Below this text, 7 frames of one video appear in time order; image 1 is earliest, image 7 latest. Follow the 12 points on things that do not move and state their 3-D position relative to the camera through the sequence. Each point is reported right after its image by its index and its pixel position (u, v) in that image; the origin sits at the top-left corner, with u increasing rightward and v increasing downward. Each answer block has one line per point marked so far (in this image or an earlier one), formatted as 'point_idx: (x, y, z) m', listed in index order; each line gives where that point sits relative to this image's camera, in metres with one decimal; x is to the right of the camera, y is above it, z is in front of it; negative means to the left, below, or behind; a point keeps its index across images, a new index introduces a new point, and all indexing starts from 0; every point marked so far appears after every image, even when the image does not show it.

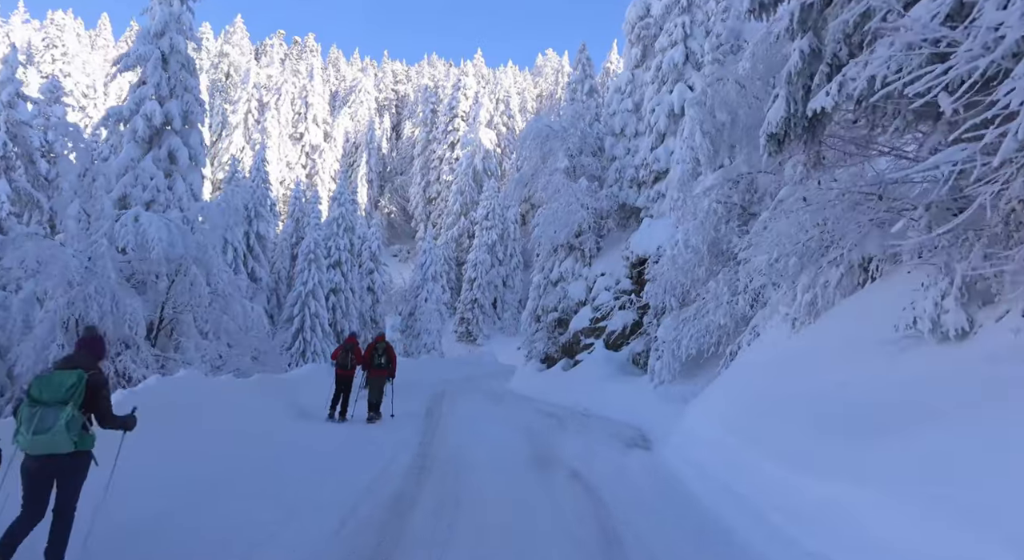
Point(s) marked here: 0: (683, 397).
0: (+4.0, -2.8, +17.3) m
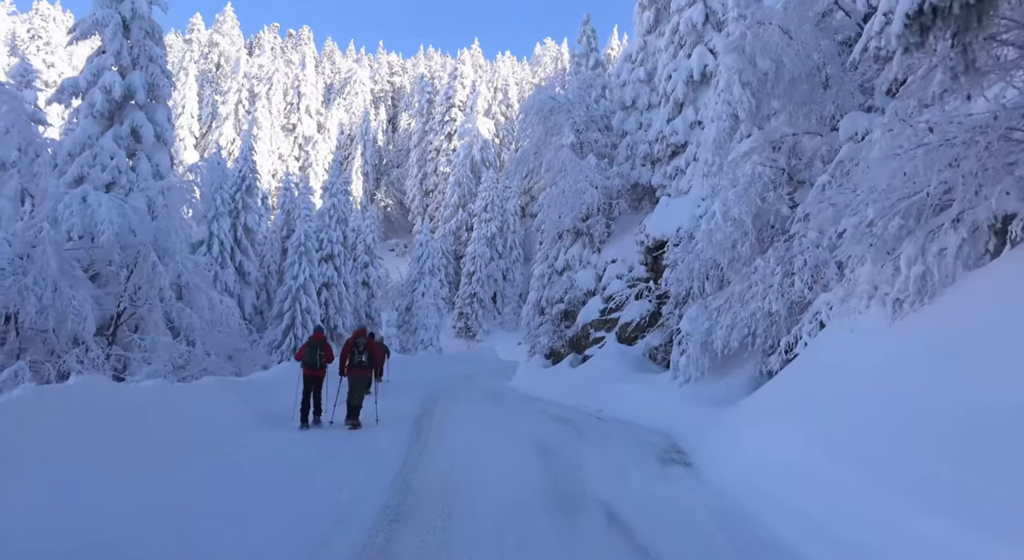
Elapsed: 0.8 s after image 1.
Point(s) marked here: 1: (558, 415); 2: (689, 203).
0: (+4.1, -2.4, +14.9) m
1: (+1.1, -3.4, +18.4) m
2: (+4.8, +2.1, +19.8) m
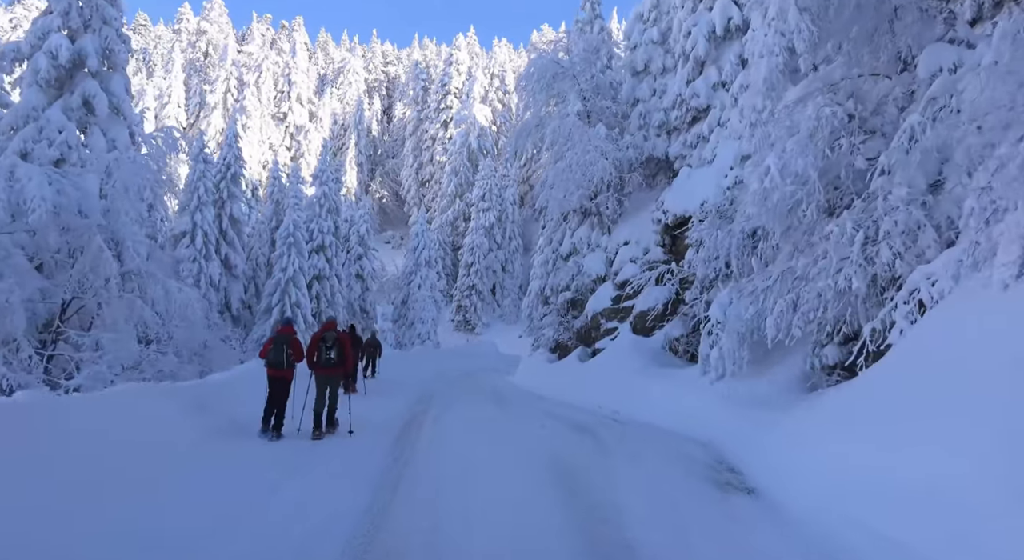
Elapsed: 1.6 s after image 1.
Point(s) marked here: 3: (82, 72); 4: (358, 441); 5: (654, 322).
0: (+4.2, -2.0, +12.5) m
1: (+1.2, -3.0, +16.1) m
2: (+4.8, +2.5, +17.4) m
3: (-11.6, +5.6, +19.8) m
4: (-2.7, -2.9, +13.1) m
5: (+3.8, -1.1, +19.4) m
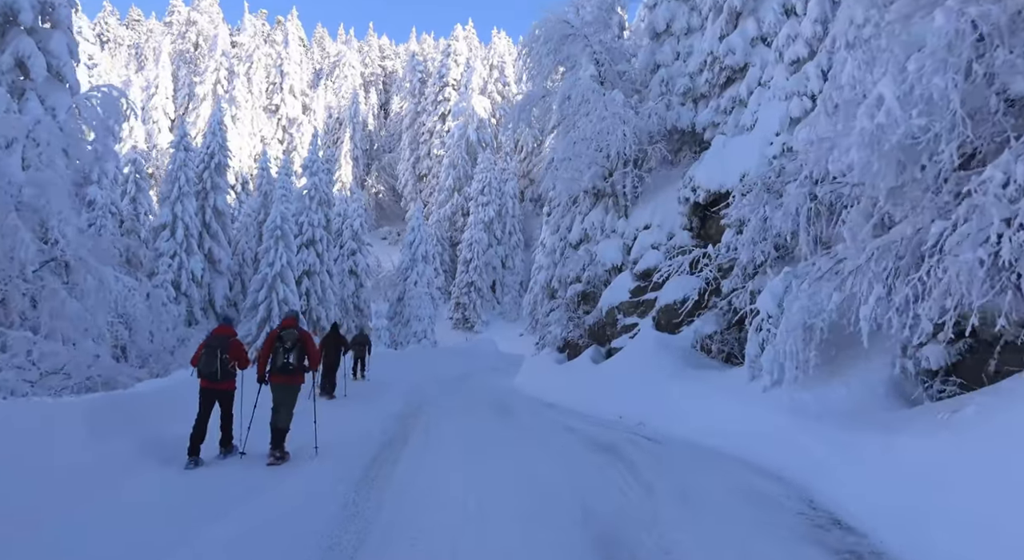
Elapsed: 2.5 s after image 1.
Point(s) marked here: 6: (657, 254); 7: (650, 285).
0: (+4.3, -1.8, +9.8) m
1: (+1.3, -2.8, +13.4) m
2: (+4.9, +2.8, +14.7) m
3: (-11.5, +5.8, +17.0) m
4: (-2.6, -2.6, +10.4) m
5: (+3.9, -0.9, +16.7) m
6: (+3.5, +0.6, +17.8) m
7: (+3.4, -0.1, +18.1) m
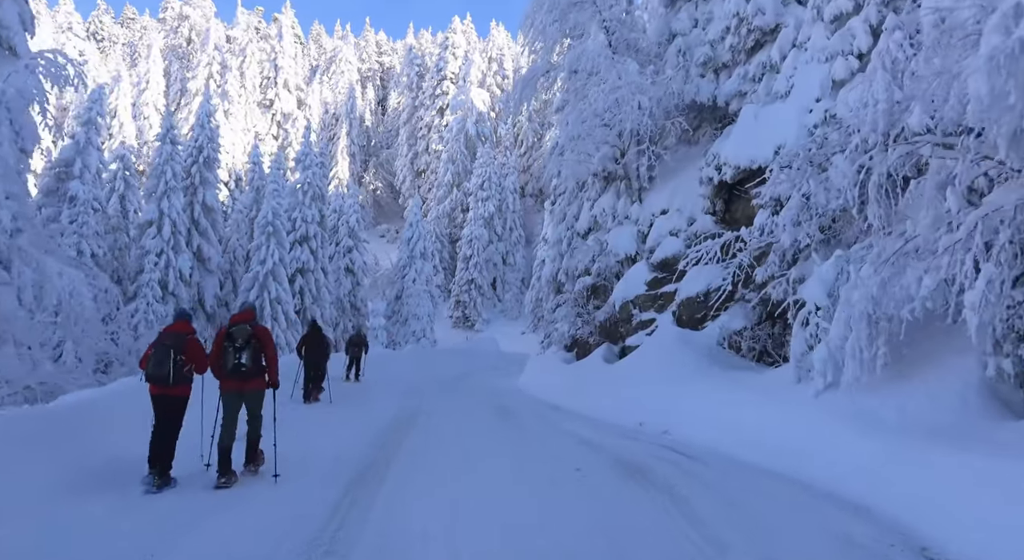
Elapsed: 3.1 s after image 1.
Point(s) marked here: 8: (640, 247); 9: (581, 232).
0: (+4.4, -1.6, +8.0) m
1: (+1.4, -2.6, +11.6) m
2: (+4.9, +3.0, +12.9) m
3: (-11.5, +5.9, +15.2) m
4: (-2.5, -2.5, +8.6) m
5: (+4.0, -0.7, +14.9) m
6: (+3.6, +0.9, +16.0) m
7: (+3.5, +0.1, +16.3) m
8: (+3.1, +0.8, +17.5) m
9: (+1.9, +1.3, +19.9) m
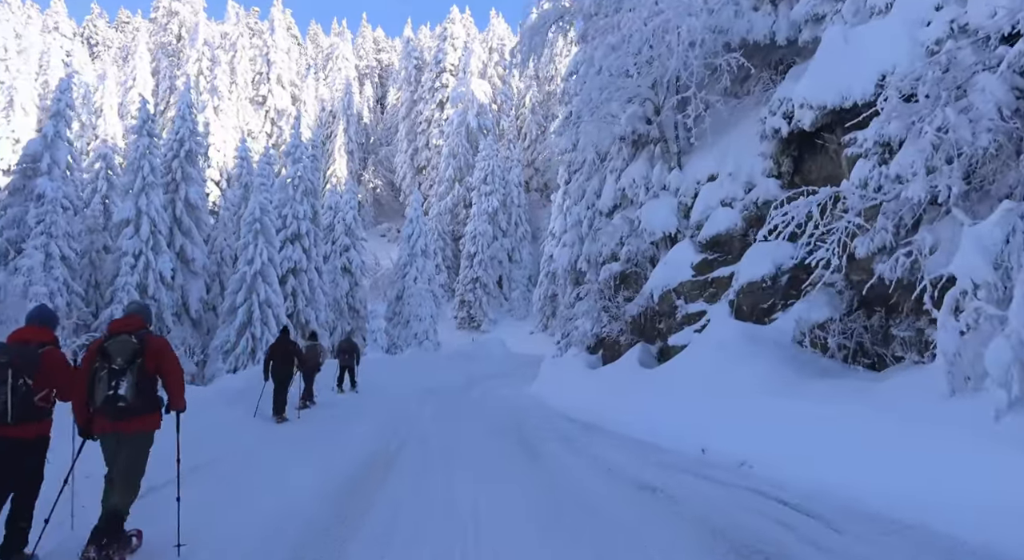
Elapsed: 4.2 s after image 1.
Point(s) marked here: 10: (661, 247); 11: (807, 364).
0: (+4.6, -1.2, +4.8) m
1: (+1.7, -2.3, +8.3) m
2: (+5.1, +3.3, +9.7) m
3: (-11.4, +5.9, +12.1) m
4: (-2.2, -2.3, +5.4) m
5: (+4.2, -0.3, +11.7) m
6: (+3.8, +1.2, +12.8) m
7: (+3.7, +0.4, +13.1) m
8: (+3.3, +1.1, +14.3) m
9: (+2.1, +1.6, +16.7) m
10: (+3.2, +0.7, +15.6) m
11: (+4.4, -1.2, +10.8) m
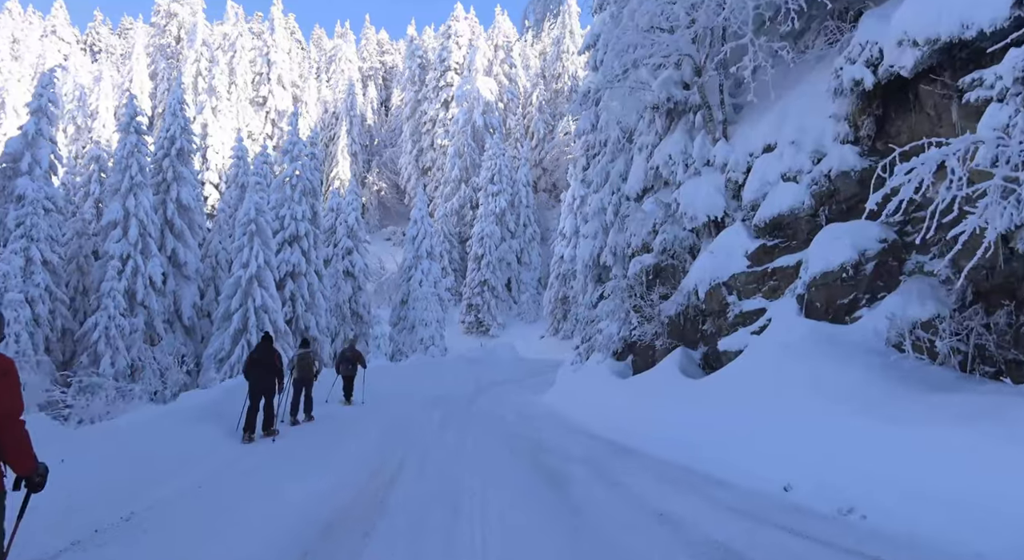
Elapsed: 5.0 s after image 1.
0: (+4.8, -1.1, +2.4) m
1: (+1.9, -2.2, +6.0) m
2: (+5.3, +3.5, +7.3) m
3: (-11.2, +5.9, +9.9) m
4: (-2.0, -2.2, +3.1) m
5: (+4.4, -0.2, +9.3) m
6: (+4.0, +1.3, +10.4) m
7: (+4.0, +0.6, +10.7) m
8: (+3.5, +1.2, +11.9) m
9: (+2.4, +1.7, +14.3) m
10: (+3.4, +0.8, +13.2) m
11: (+4.6, -1.1, +8.4) m
